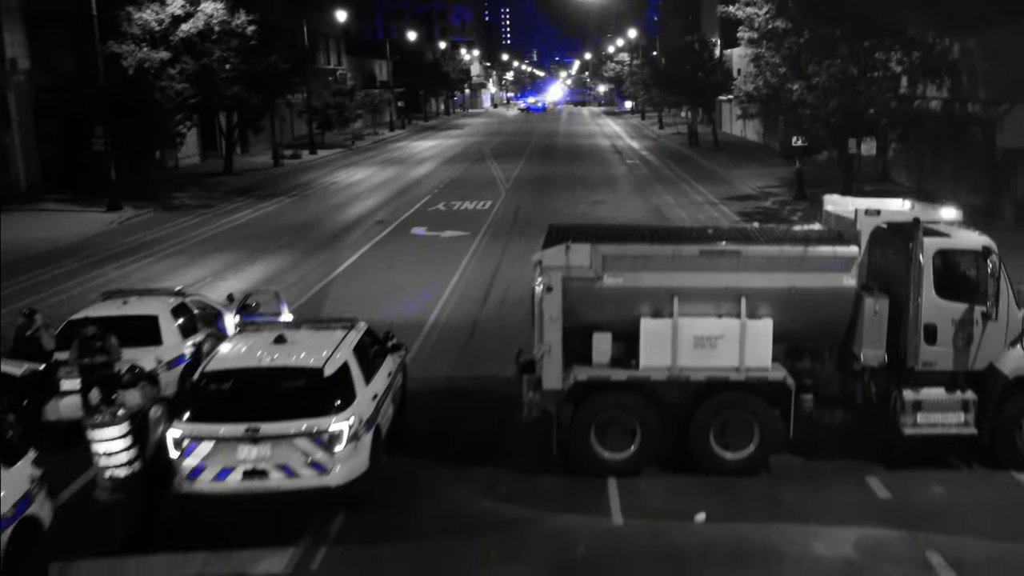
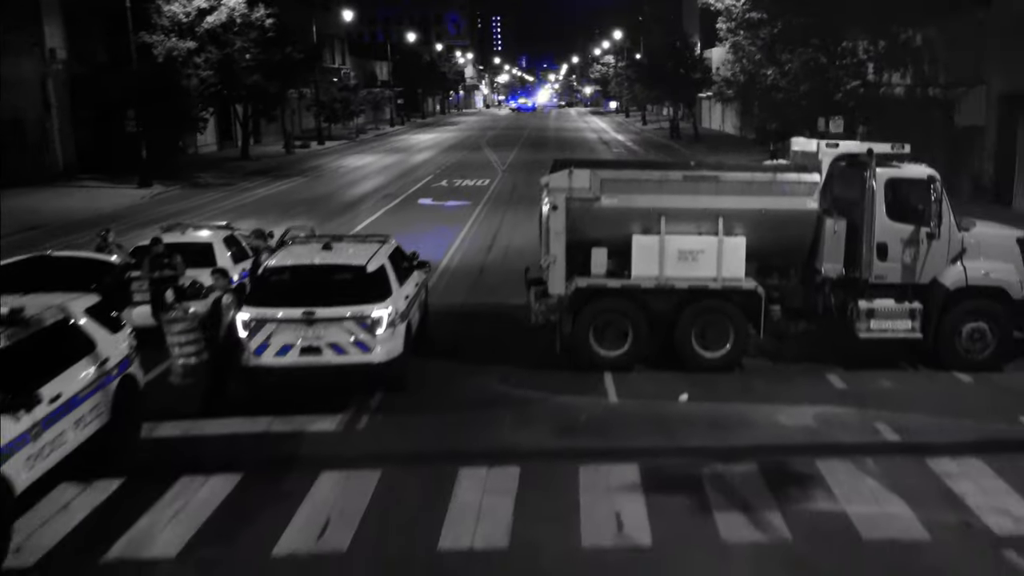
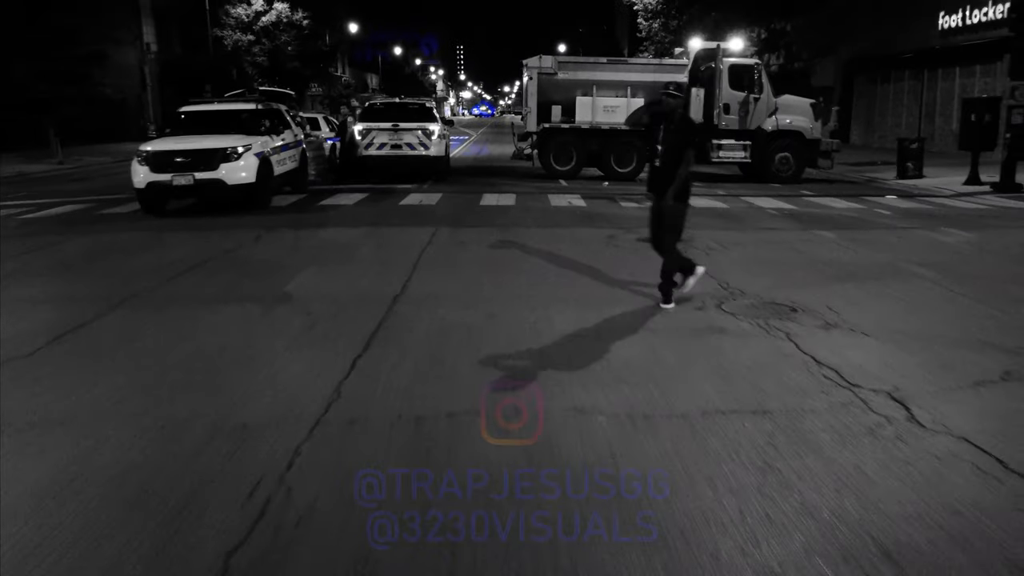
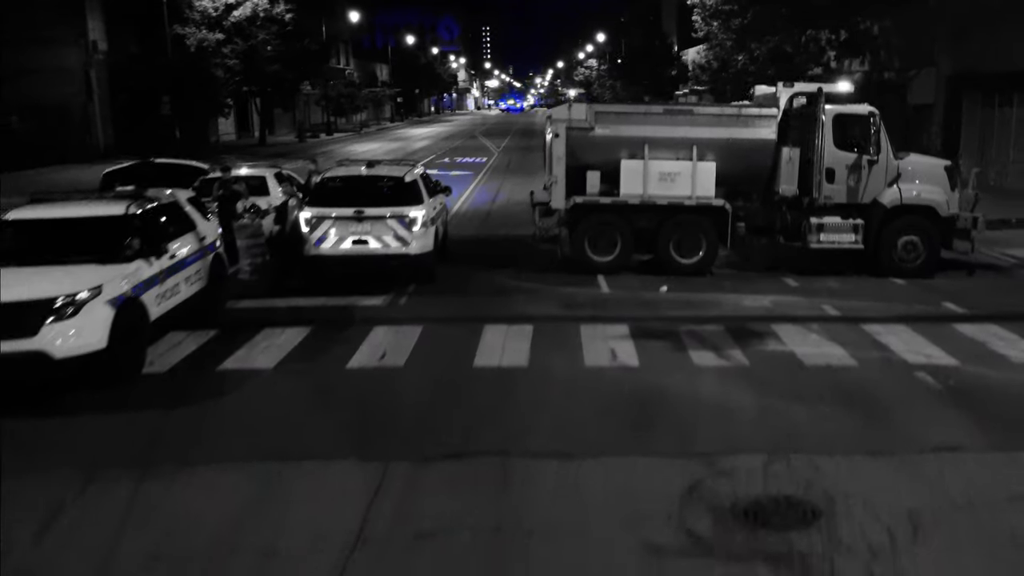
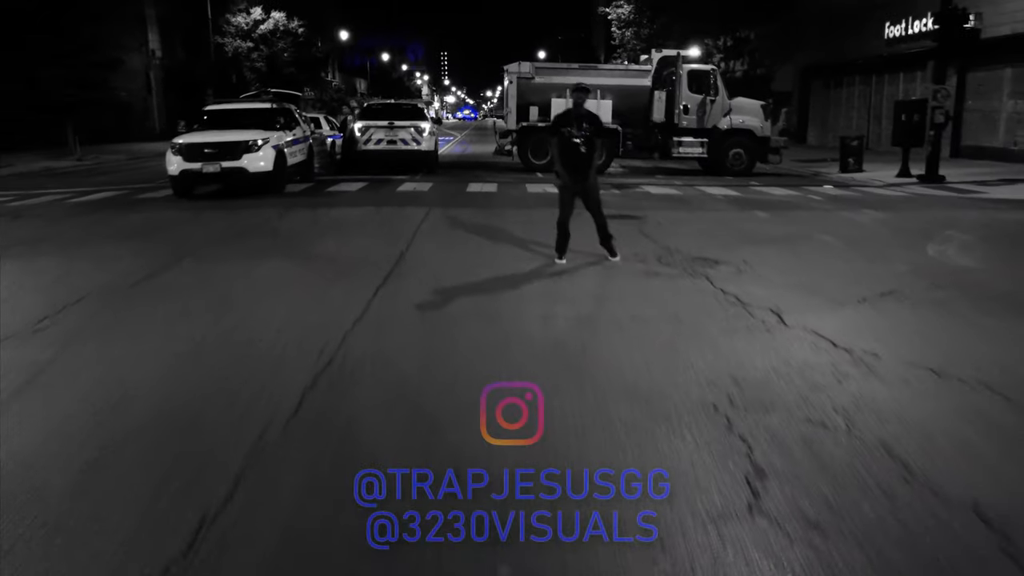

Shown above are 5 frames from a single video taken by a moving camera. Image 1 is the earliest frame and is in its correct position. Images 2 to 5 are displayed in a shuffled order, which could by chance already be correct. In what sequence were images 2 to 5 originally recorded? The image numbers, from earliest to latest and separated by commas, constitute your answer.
2, 4, 3, 5
